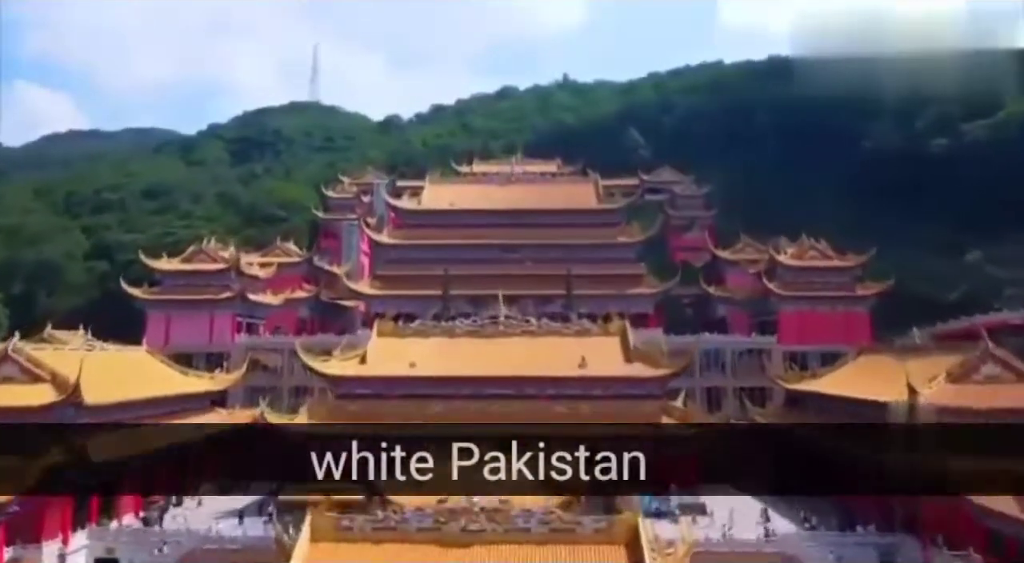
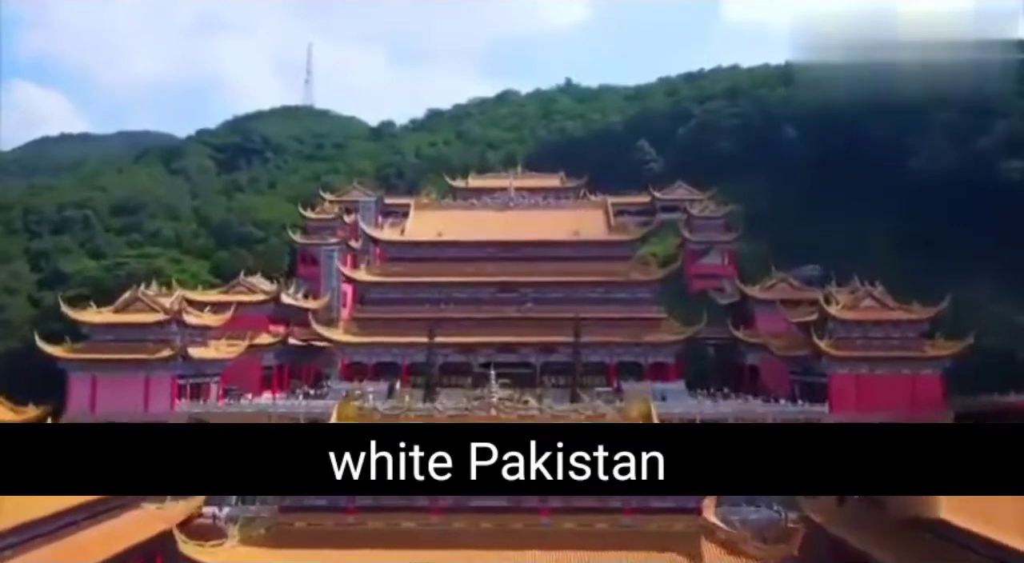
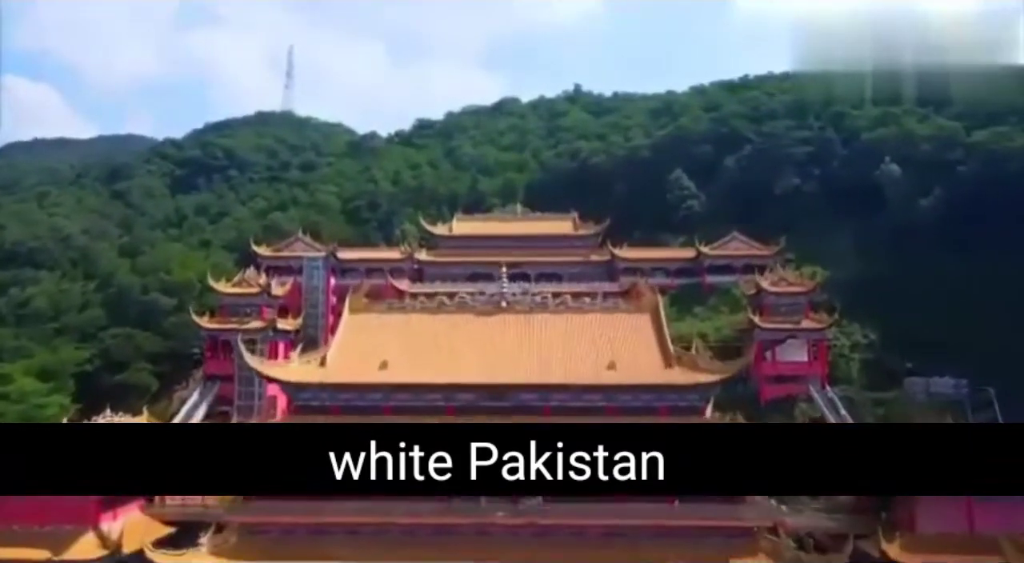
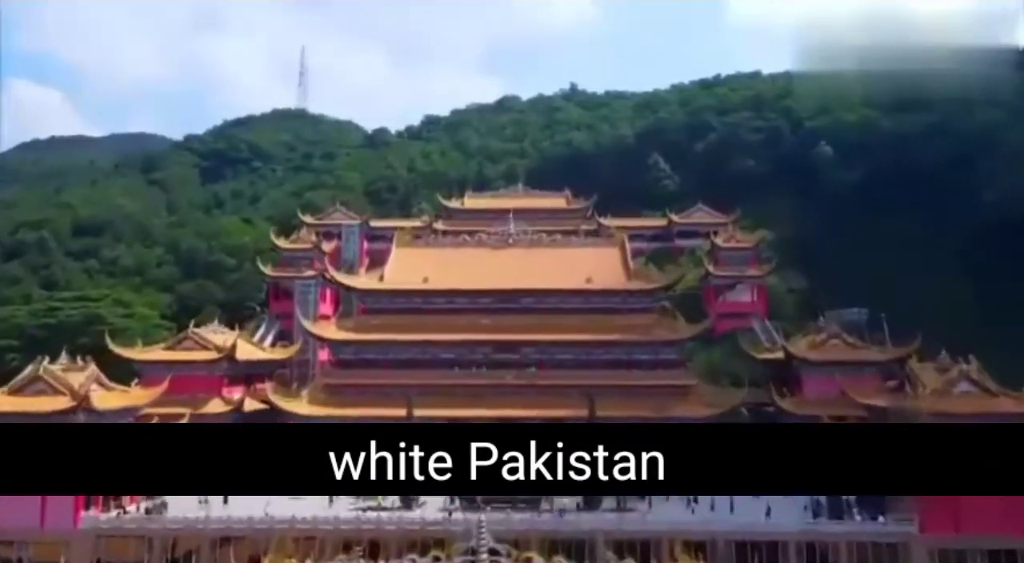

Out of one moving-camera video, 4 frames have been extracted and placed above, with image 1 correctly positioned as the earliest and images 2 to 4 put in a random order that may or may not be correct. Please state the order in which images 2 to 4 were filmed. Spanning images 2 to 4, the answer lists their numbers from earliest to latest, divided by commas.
2, 4, 3
